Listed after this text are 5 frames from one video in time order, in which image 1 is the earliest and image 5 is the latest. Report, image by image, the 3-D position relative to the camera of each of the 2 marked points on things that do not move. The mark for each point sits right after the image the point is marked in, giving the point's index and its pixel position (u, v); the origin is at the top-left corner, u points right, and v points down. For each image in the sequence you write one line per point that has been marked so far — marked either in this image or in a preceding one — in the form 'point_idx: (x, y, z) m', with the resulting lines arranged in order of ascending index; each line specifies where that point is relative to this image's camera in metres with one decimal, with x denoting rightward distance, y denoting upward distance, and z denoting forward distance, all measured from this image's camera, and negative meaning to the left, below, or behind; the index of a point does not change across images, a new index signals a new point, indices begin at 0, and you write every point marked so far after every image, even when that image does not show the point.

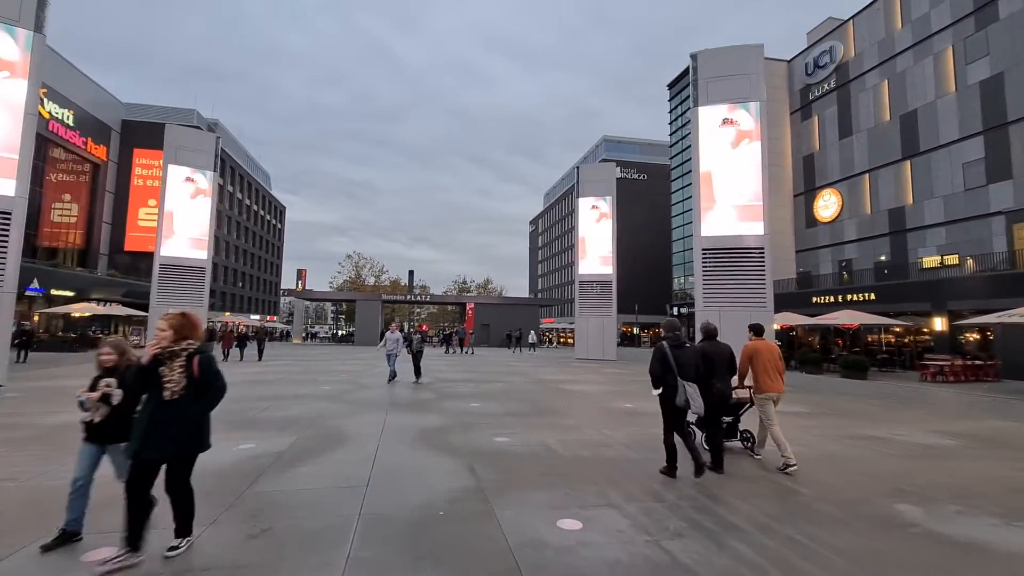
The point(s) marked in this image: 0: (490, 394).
0: (-0.6, -2.6, +12.1) m
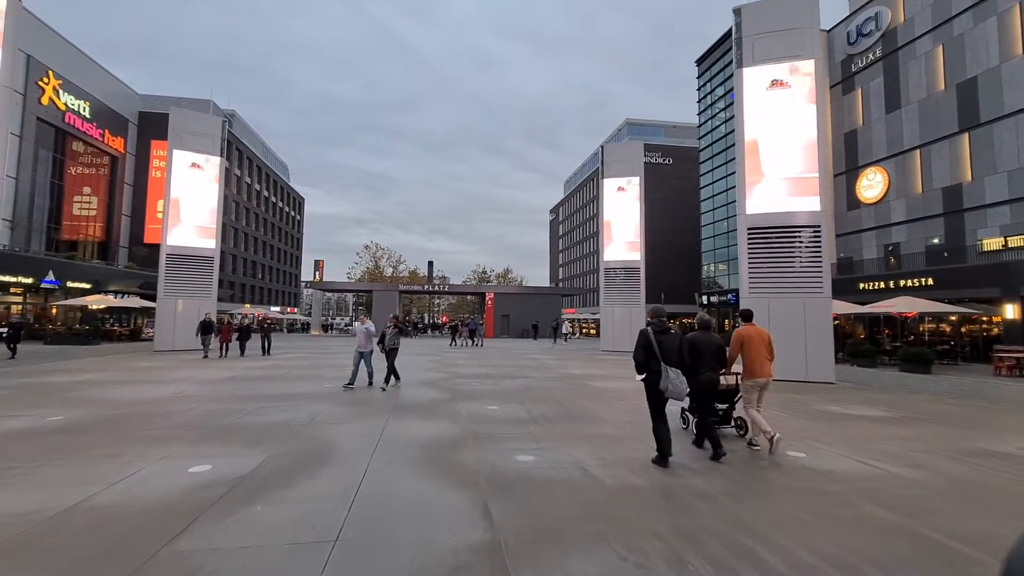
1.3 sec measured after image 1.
0: (0.0, -2.3, +10.6) m
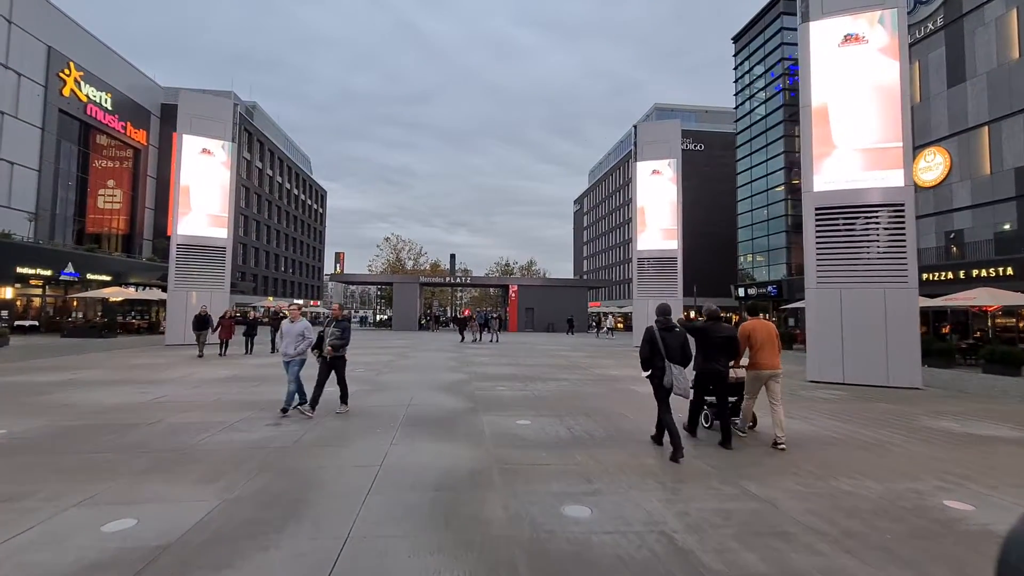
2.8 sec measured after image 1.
0: (+0.6, -2.1, +8.9) m
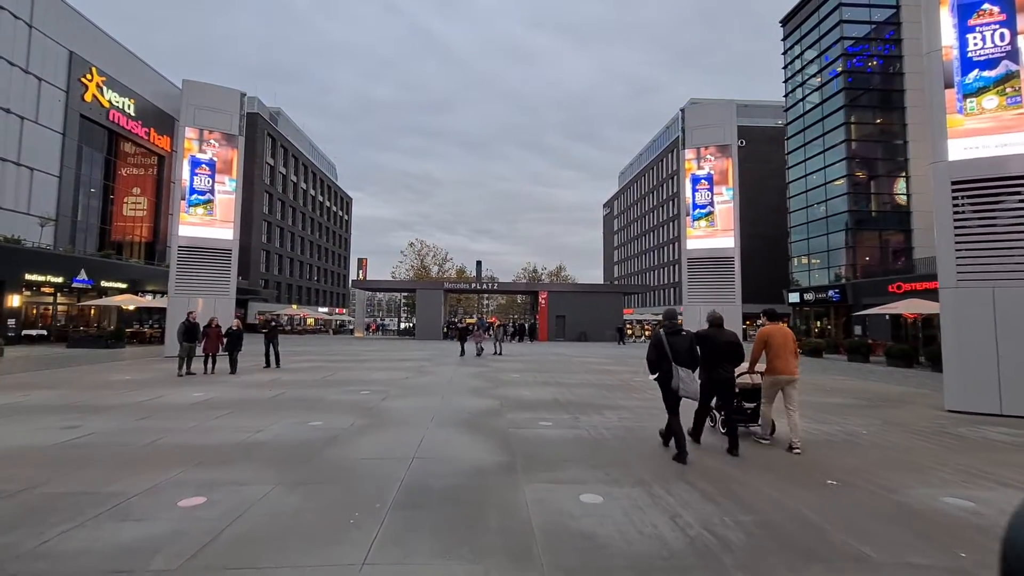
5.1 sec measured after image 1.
0: (+1.2, -2.0, +6.2) m
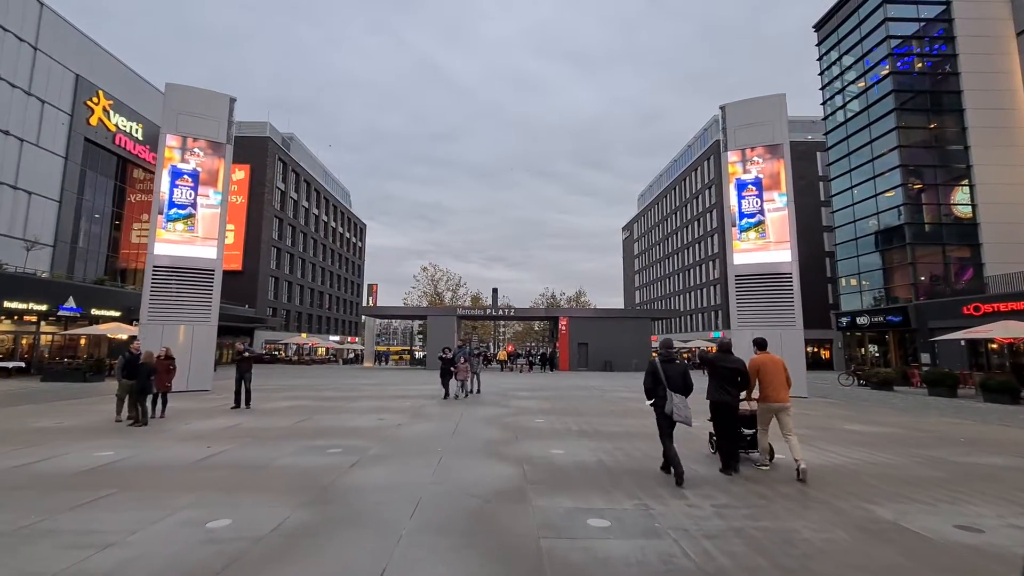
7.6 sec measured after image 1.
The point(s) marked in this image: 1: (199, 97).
0: (+1.5, -2.0, +3.2) m
1: (-12.0, +7.3, +18.8) m
